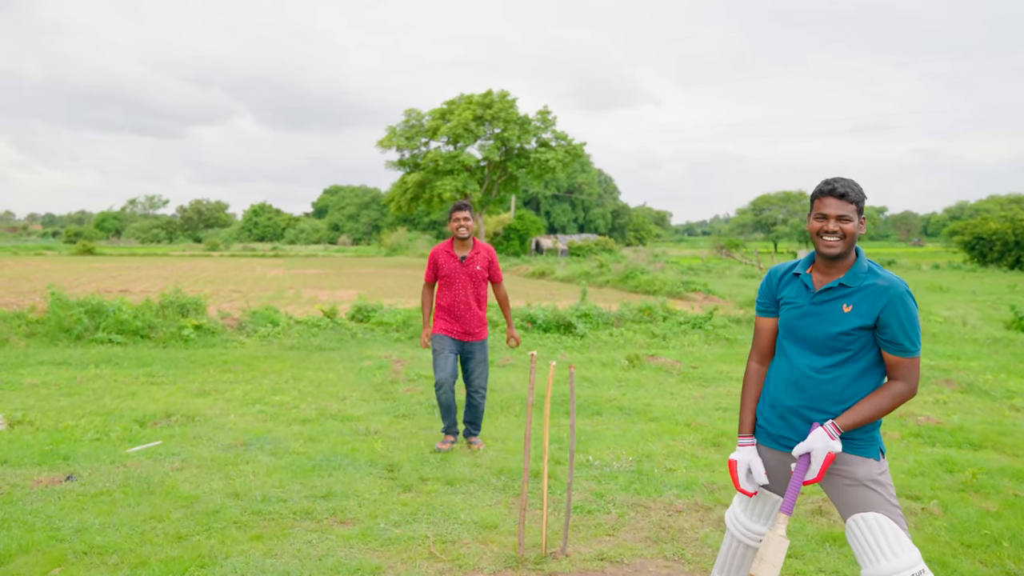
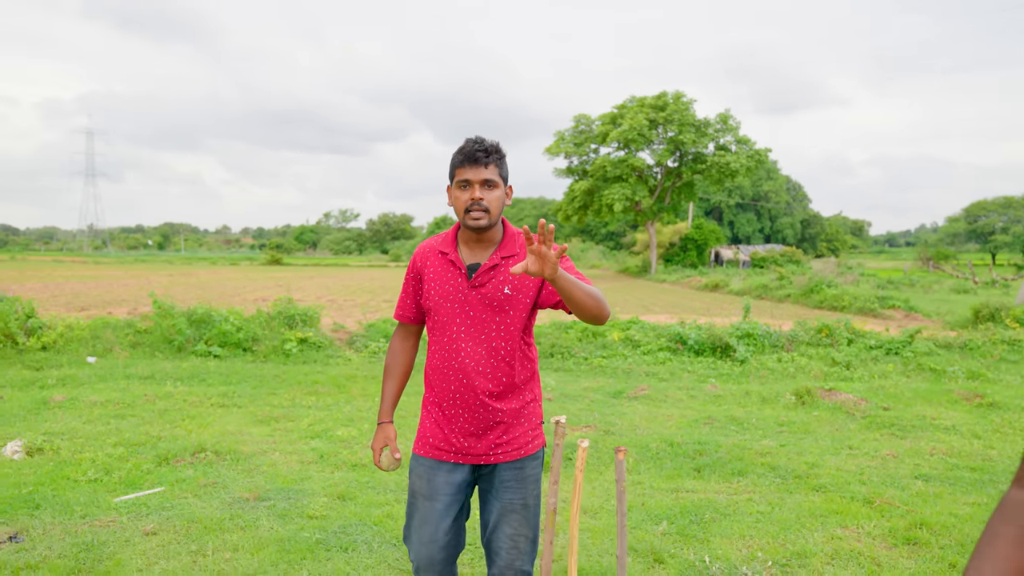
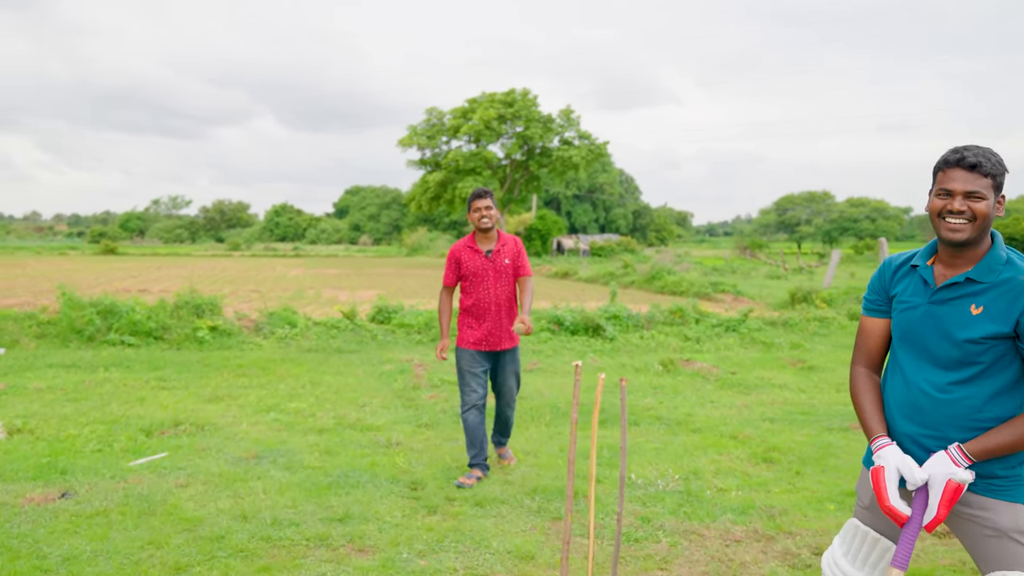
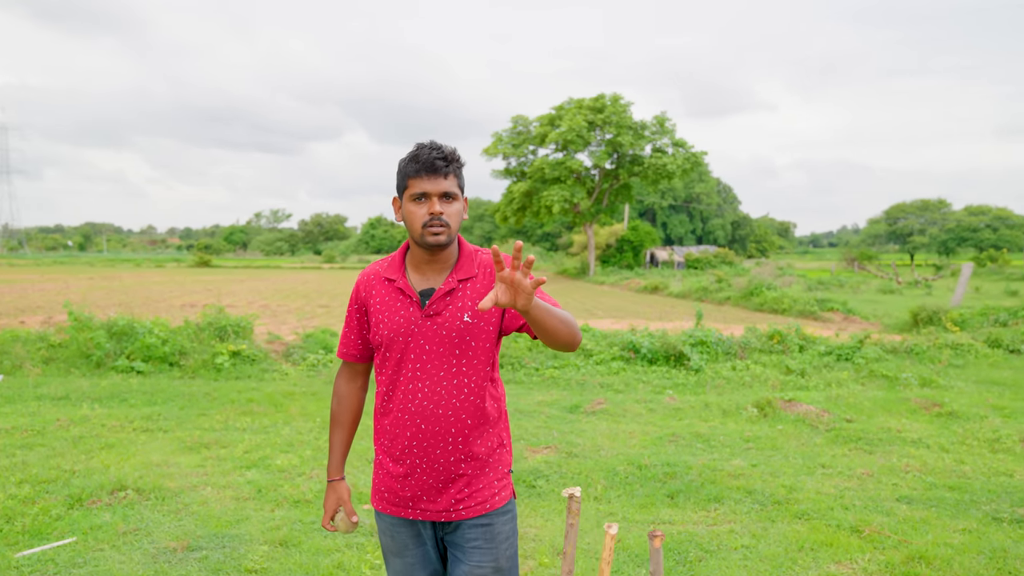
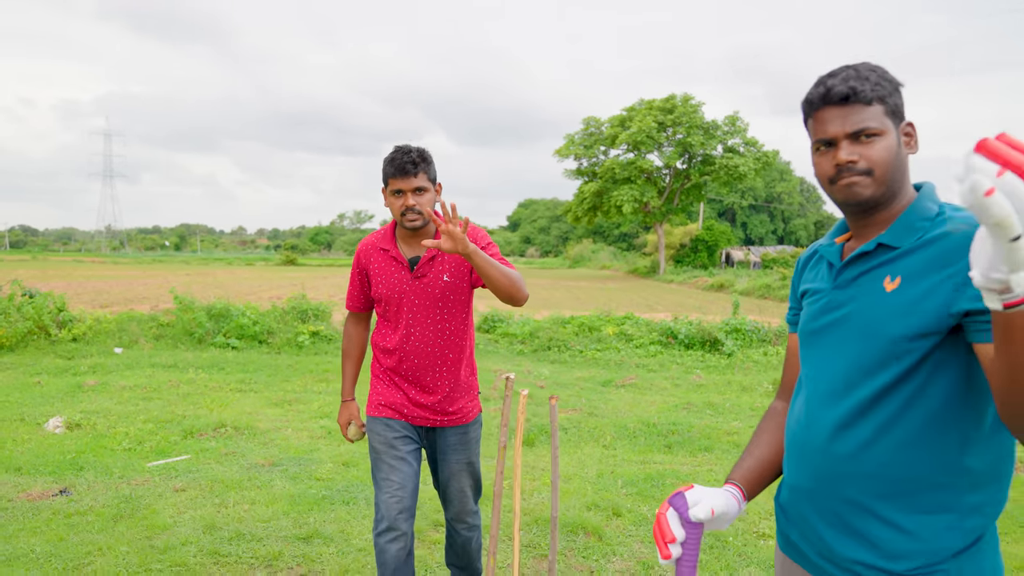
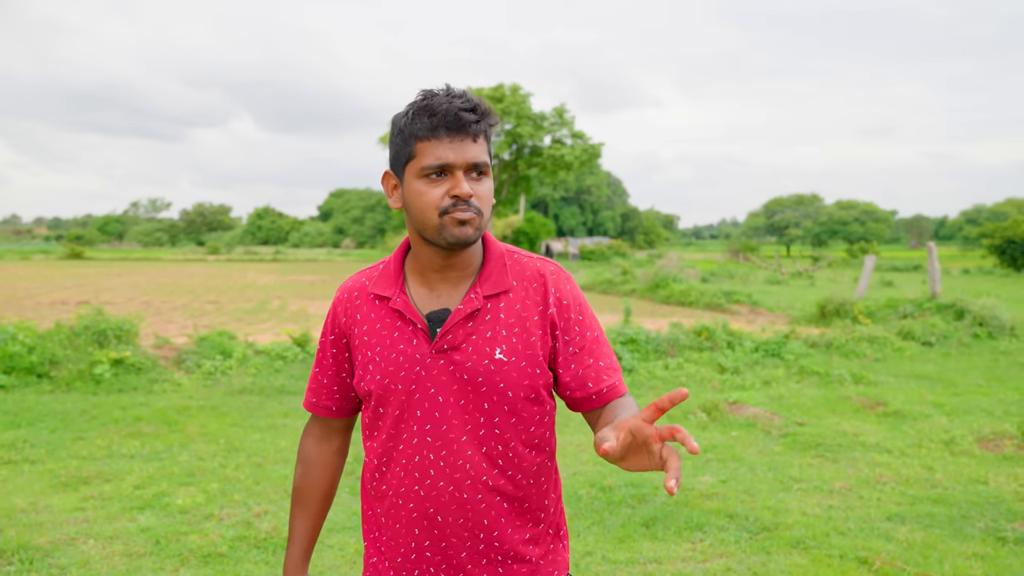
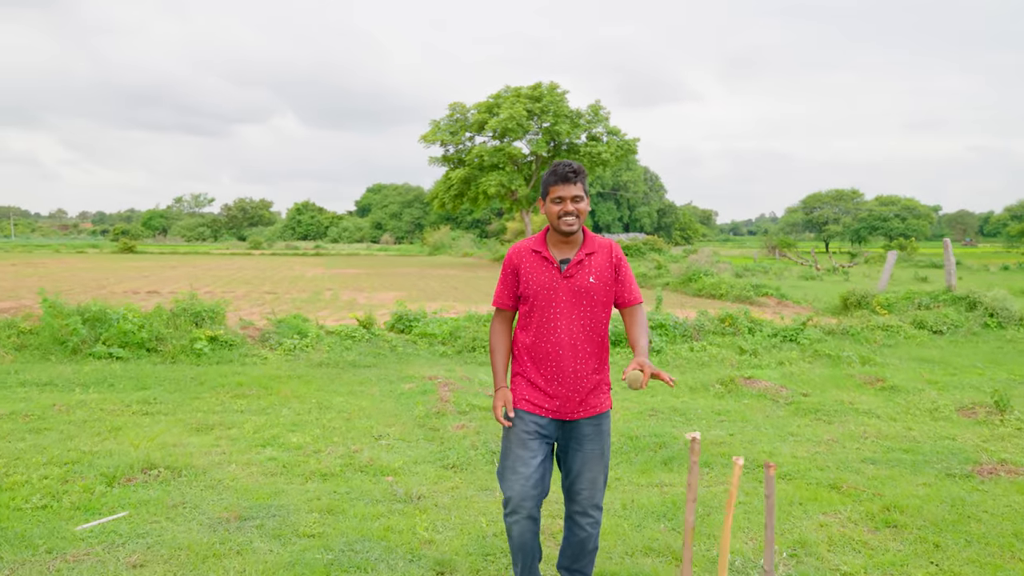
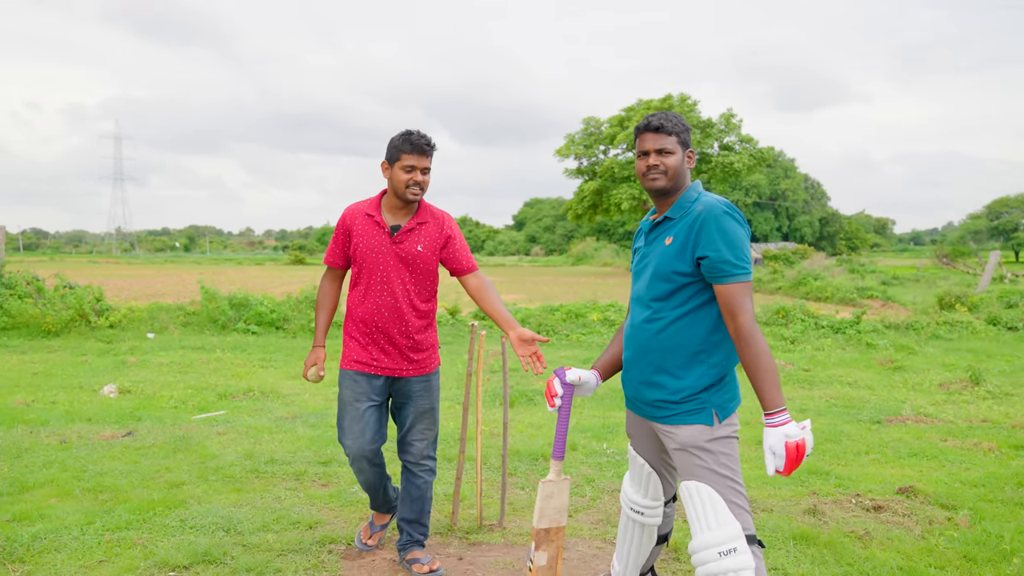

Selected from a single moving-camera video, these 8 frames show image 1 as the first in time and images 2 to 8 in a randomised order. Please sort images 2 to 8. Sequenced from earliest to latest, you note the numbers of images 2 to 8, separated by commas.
3, 7, 6, 4, 2, 5, 8
